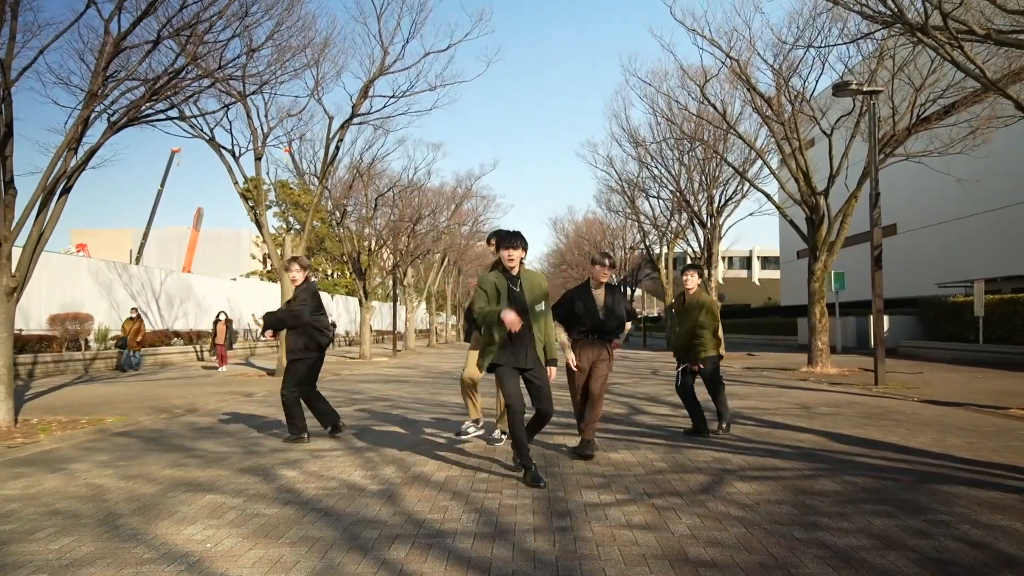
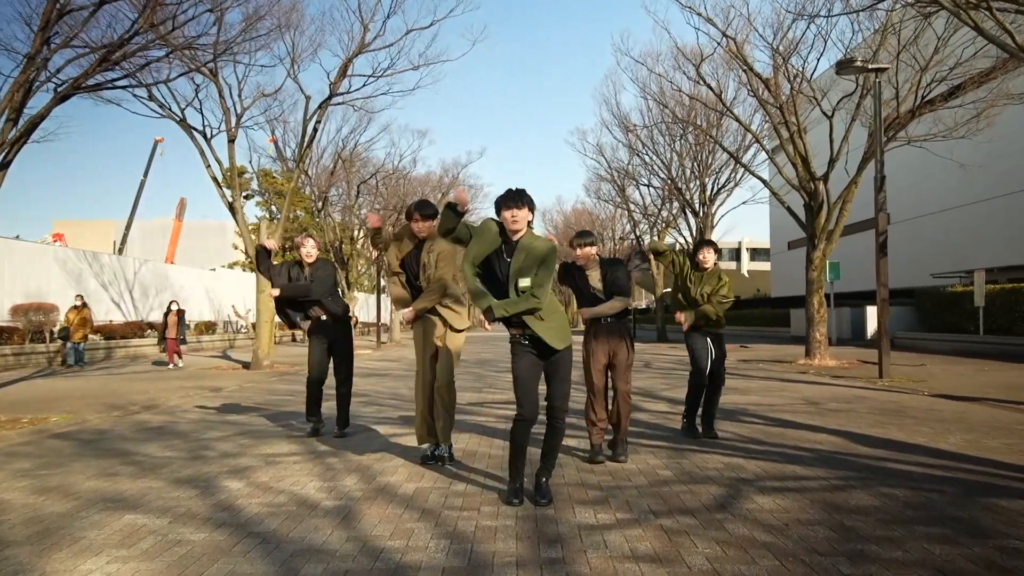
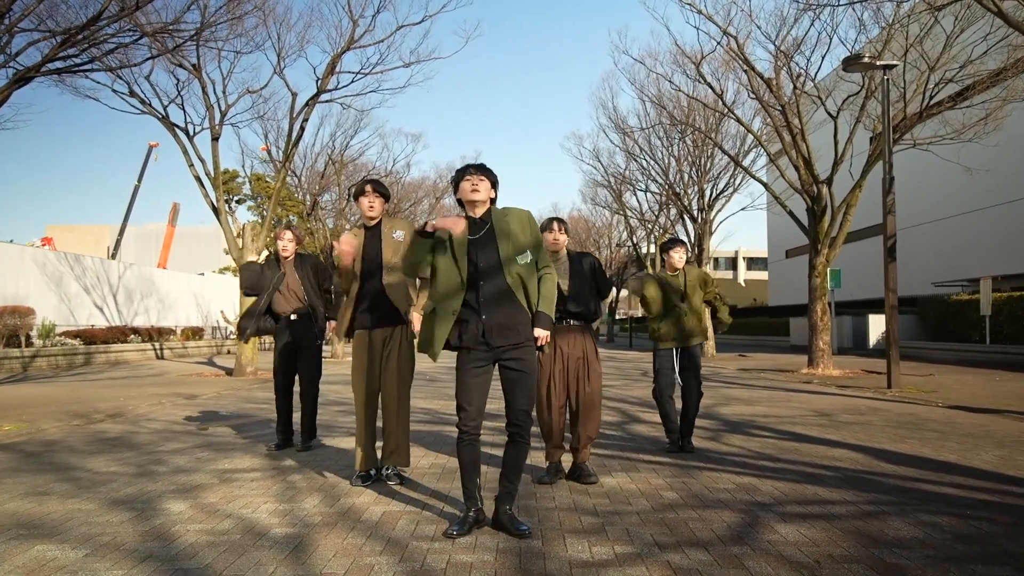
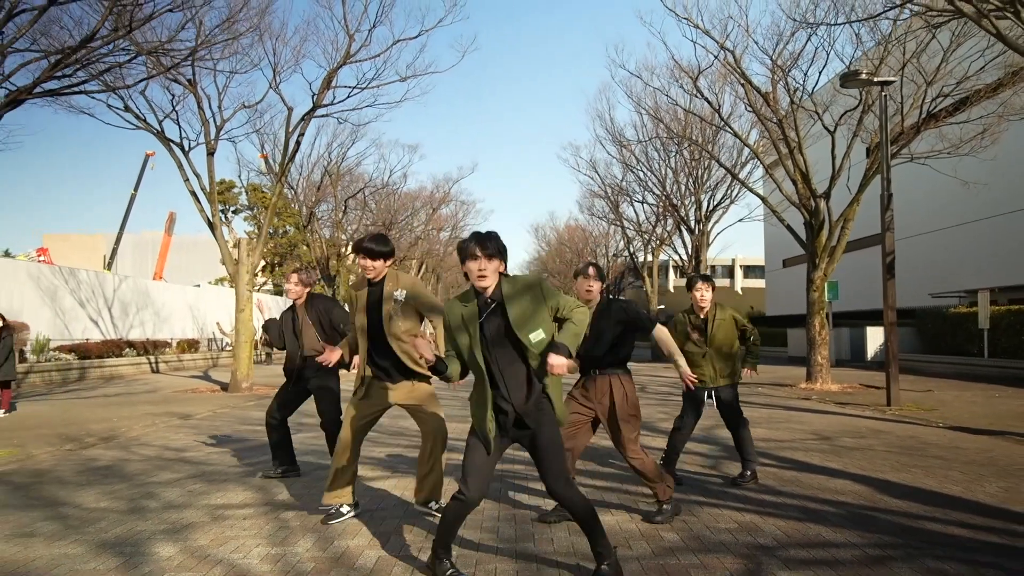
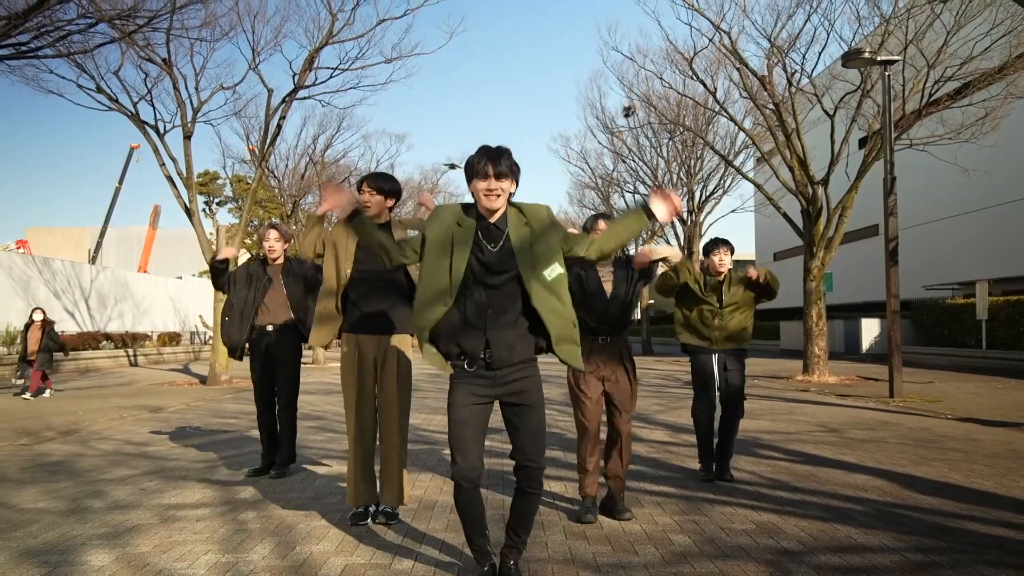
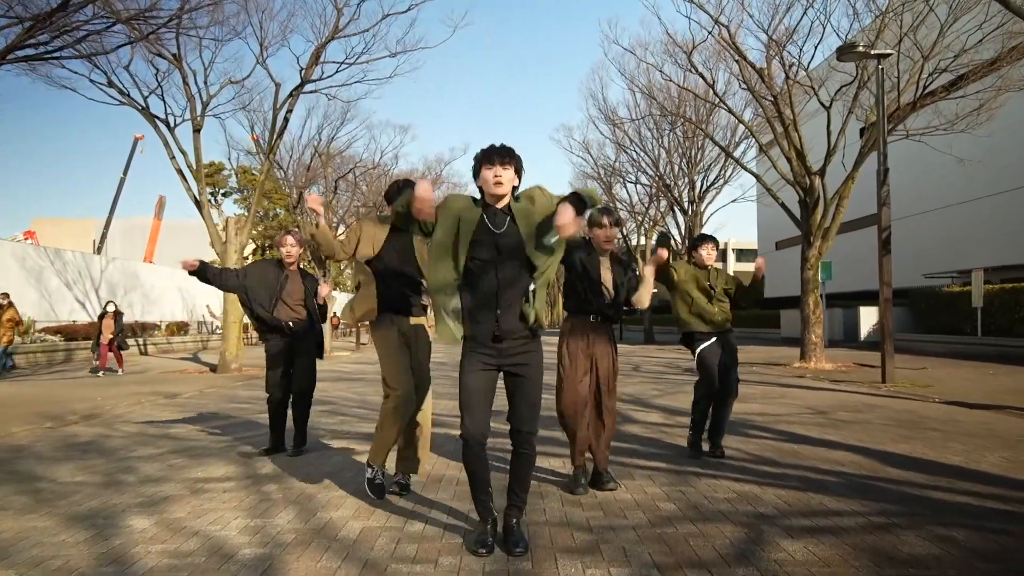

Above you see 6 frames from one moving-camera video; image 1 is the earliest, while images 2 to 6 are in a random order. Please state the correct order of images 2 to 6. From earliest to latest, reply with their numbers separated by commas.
2, 6, 5, 4, 3
